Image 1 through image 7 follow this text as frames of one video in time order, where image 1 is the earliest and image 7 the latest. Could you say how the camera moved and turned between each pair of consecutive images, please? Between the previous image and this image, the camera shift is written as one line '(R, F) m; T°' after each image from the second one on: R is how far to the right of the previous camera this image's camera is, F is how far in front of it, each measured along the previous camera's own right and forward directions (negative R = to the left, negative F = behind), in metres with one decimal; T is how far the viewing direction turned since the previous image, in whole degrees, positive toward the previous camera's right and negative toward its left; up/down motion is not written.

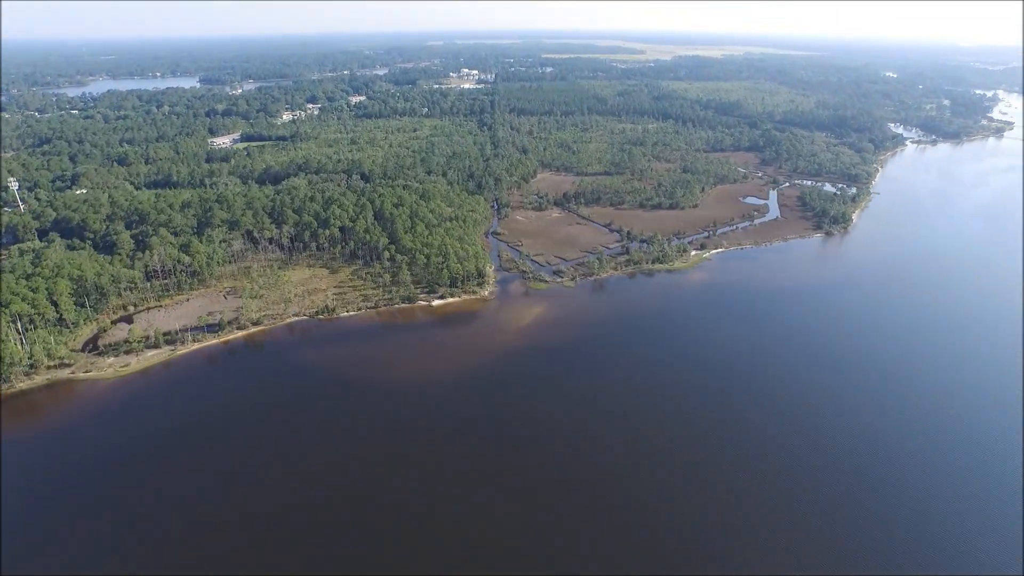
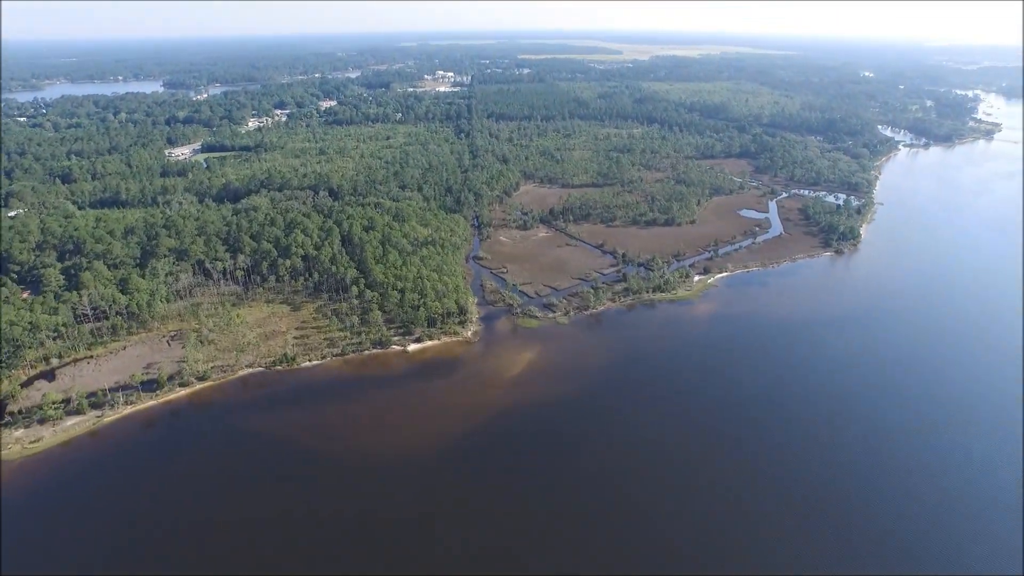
(-0.3, +4.1) m; +2°
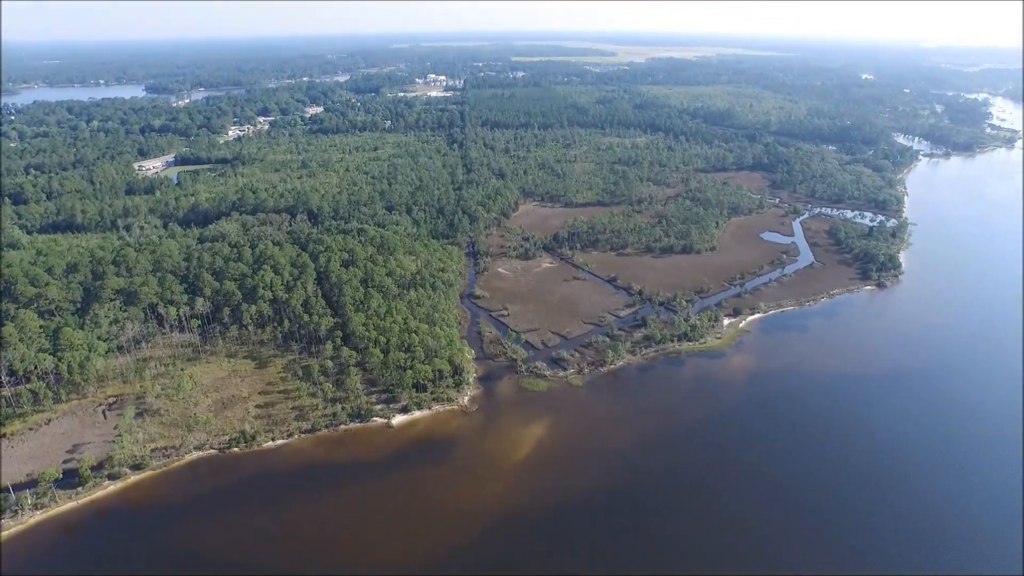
(-0.5, +4.9) m; +1°
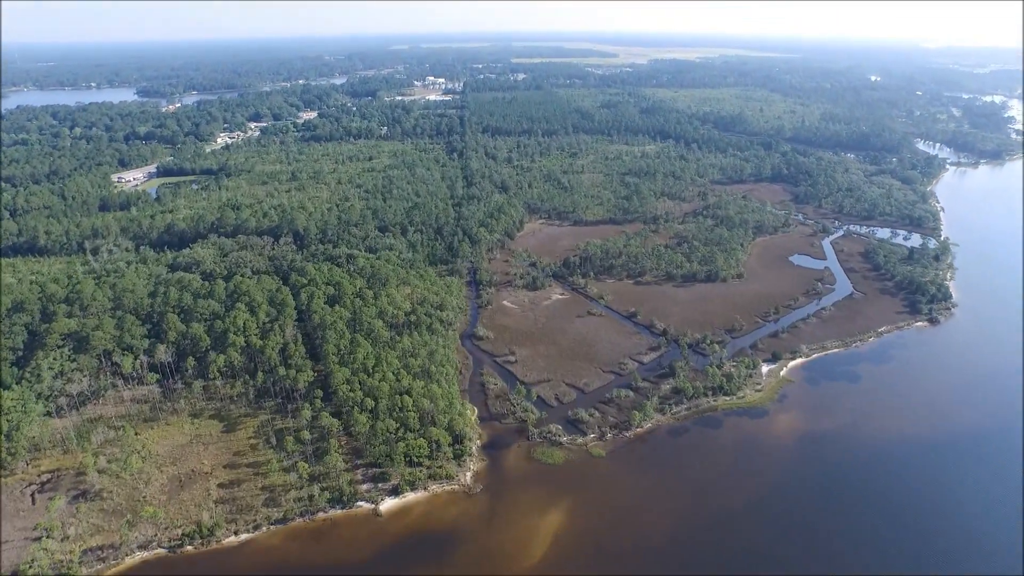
(-0.4, +4.1) m; 0°
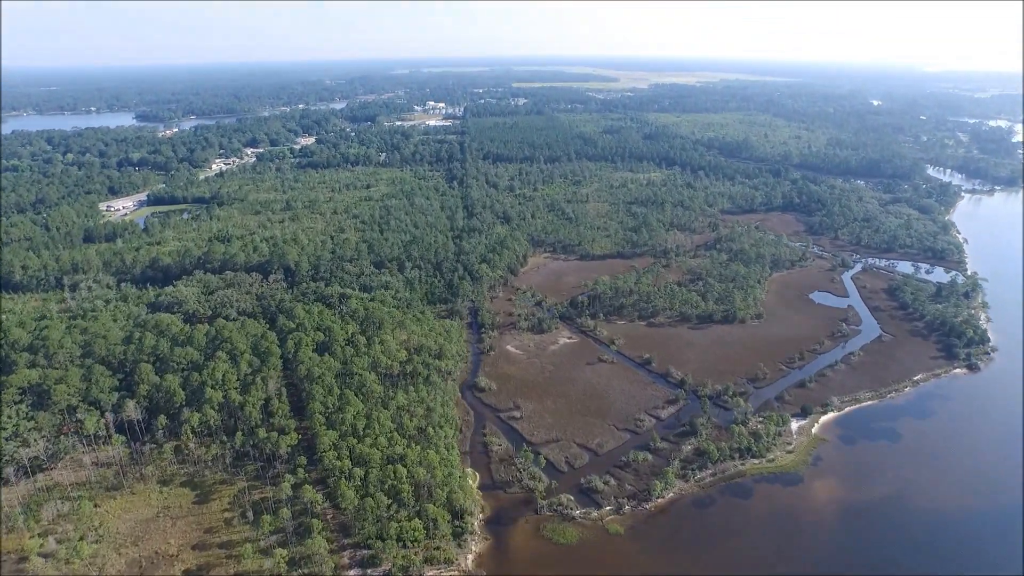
(-0.2, +2.4) m; 0°
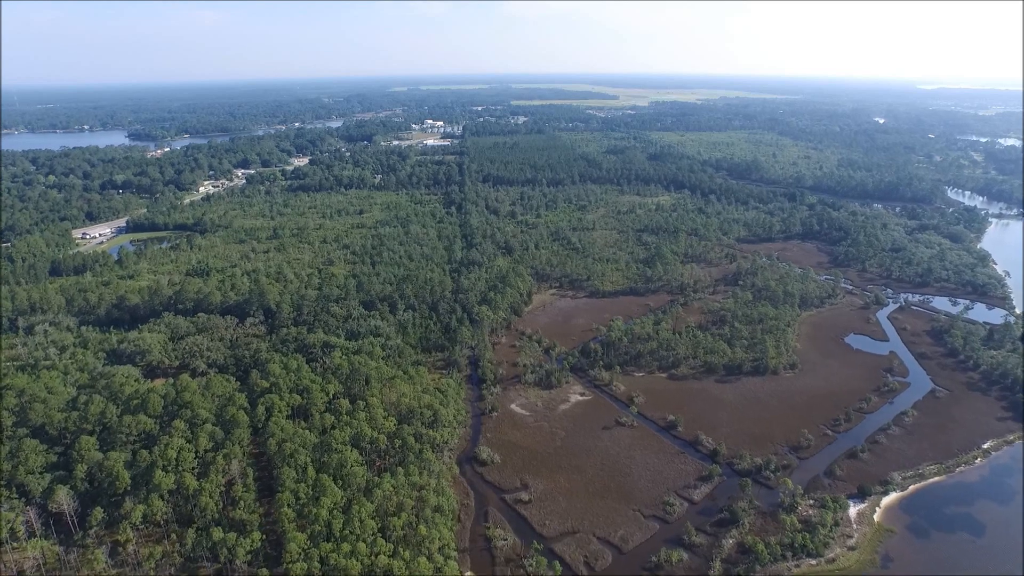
(-0.3, +3.8) m; 0°
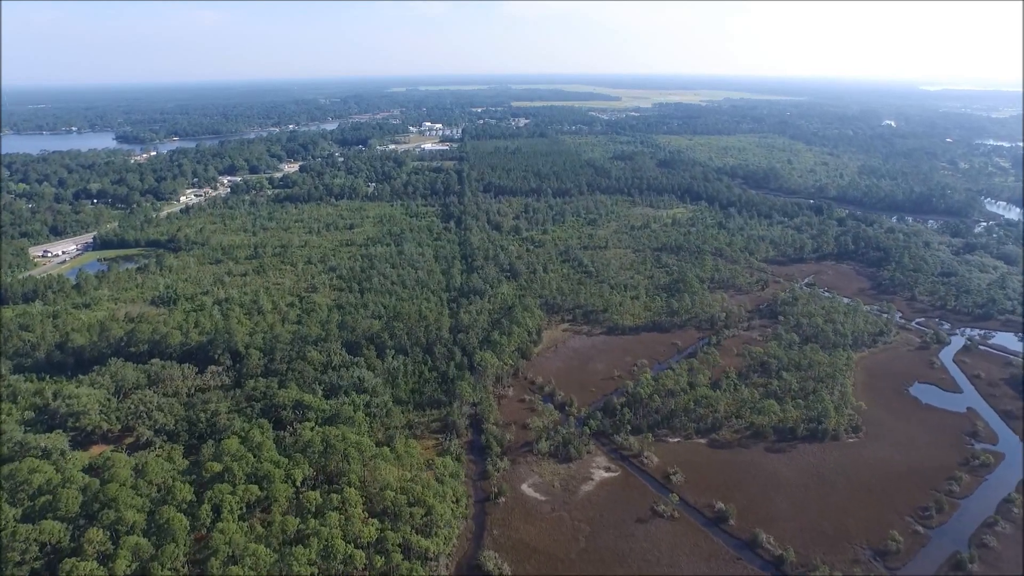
(-0.5, +5.3) m; 0°
